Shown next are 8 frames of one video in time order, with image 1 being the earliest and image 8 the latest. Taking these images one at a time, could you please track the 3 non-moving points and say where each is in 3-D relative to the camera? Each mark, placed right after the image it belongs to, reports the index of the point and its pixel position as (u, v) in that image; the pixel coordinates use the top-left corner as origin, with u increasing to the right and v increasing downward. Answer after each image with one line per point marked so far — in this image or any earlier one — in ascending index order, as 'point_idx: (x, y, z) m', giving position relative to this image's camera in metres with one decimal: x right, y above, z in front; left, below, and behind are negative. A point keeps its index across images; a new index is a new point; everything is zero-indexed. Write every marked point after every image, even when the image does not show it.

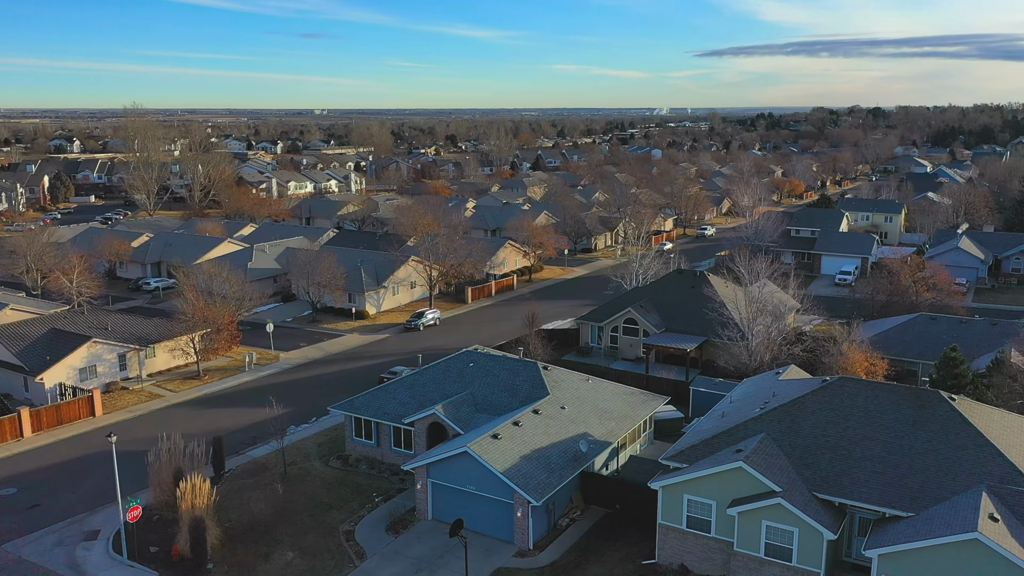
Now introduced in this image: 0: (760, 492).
0: (+5.3, -4.3, +17.5) m
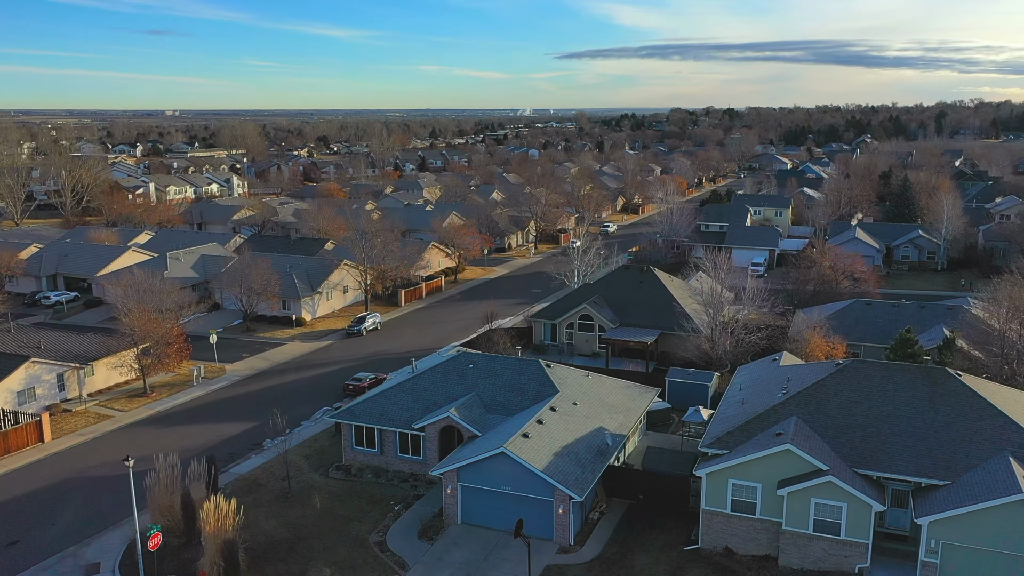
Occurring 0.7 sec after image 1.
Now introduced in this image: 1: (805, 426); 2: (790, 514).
0: (+6.6, -4.1, +18.5) m
1: (+6.9, -3.3, +19.7) m
2: (+6.2, -5.0, +18.6) m
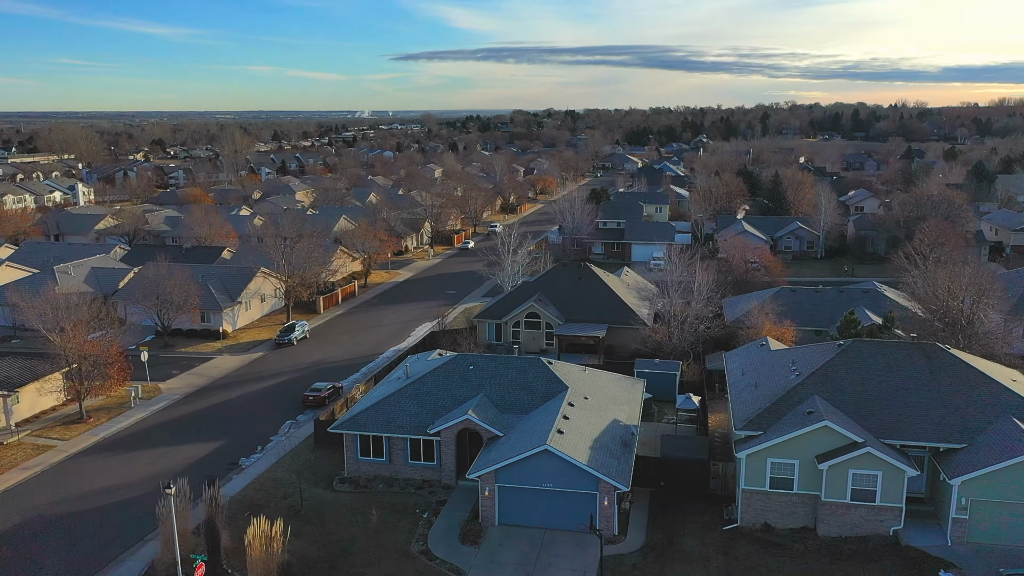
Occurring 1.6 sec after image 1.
0: (+7.9, -3.7, +19.8) m
1: (+8.0, -2.9, +21.1) m
2: (+7.6, -4.7, +19.9) m
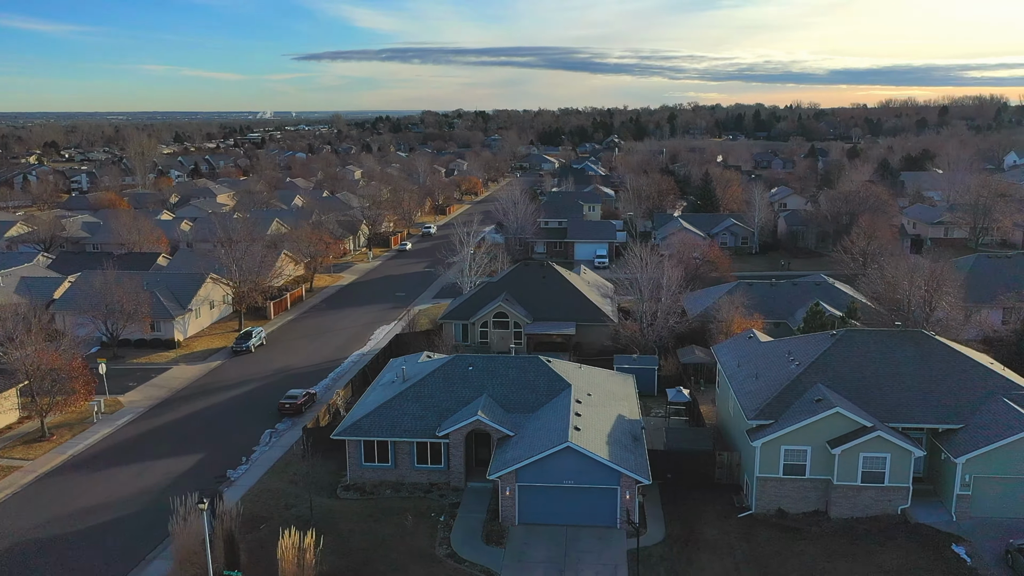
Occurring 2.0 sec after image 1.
0: (+8.5, -3.5, +20.7) m
1: (+8.4, -2.7, +22.0) m
2: (+8.2, -4.5, +20.7) m
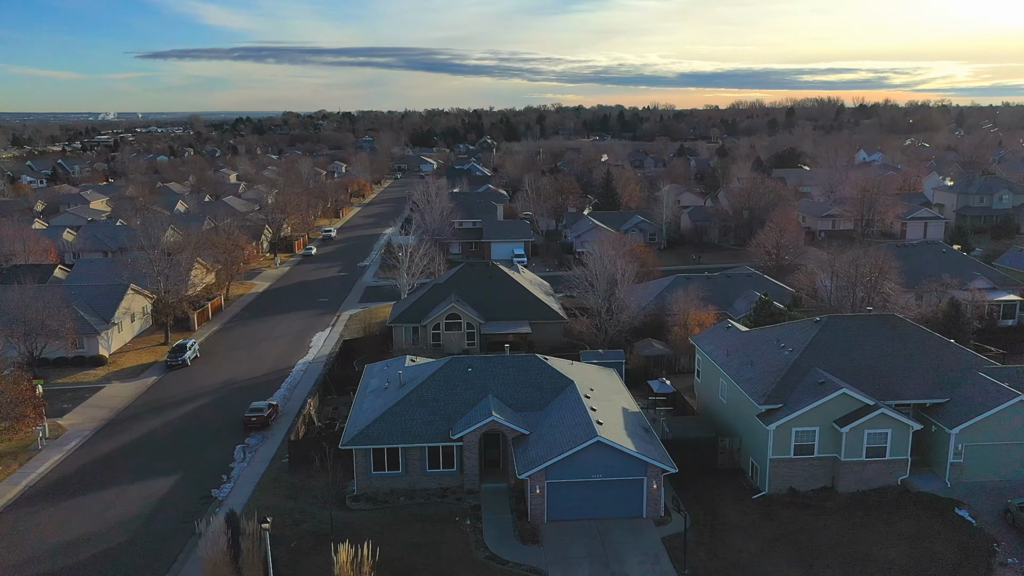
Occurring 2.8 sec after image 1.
0: (+9.2, -3.2, +22.1) m
1: (+8.9, -2.4, +23.4) m
2: (+8.9, -4.2, +22.1) m
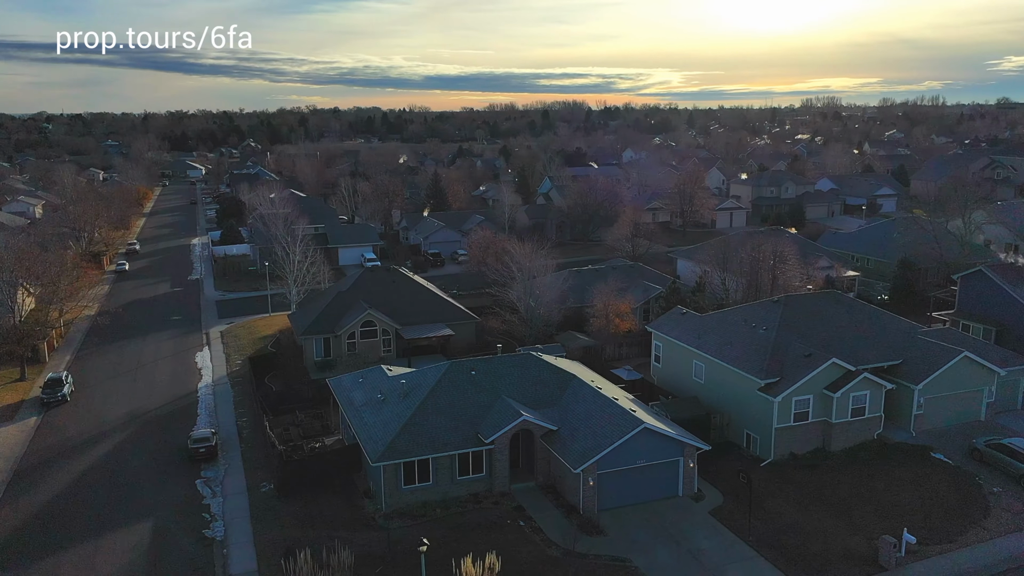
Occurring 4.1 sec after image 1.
0: (+9.9, -2.6, +24.9) m
1: (+9.2, -1.8, +26.0) m
2: (+9.7, -3.6, +24.7) m
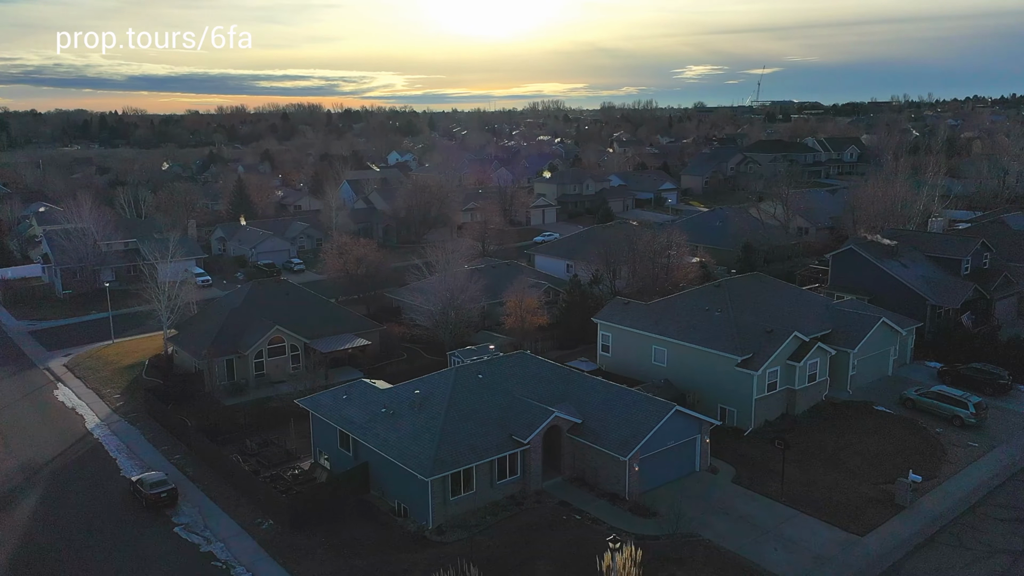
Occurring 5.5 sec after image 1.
0: (+9.6, -2.0, +27.9) m
1: (+8.6, -1.2, +28.7) m
2: (+9.6, -3.0, +27.7) m
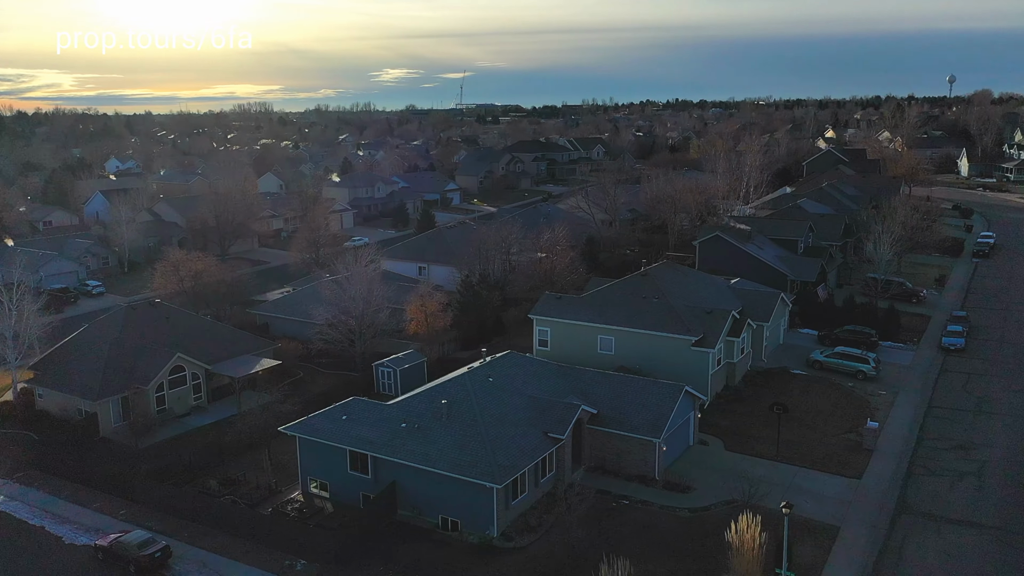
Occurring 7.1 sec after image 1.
0: (+8.3, -1.3, +31.0) m
1: (+7.0, -0.7, +31.4) m
2: (+8.3, -2.3, +30.8) m
